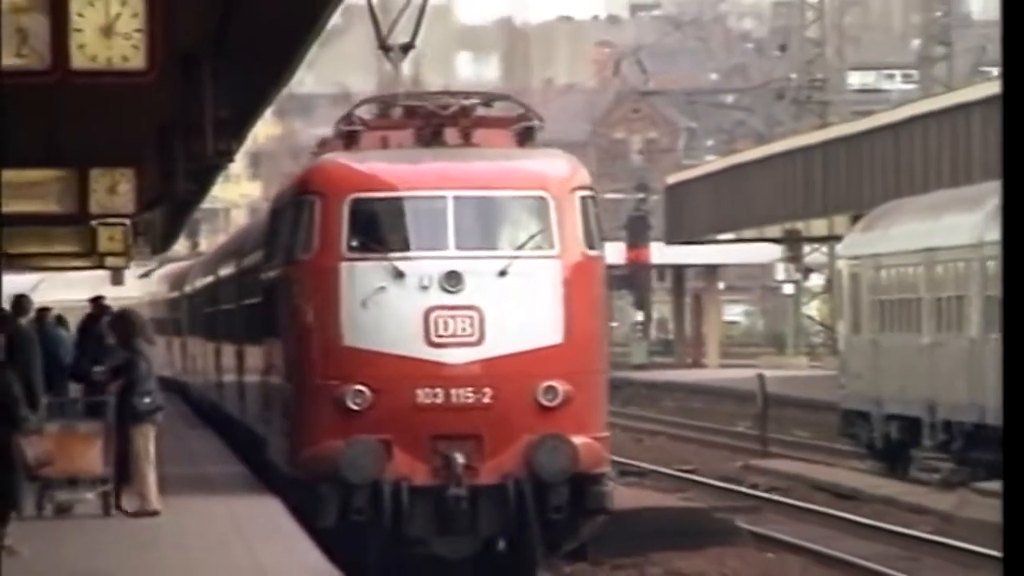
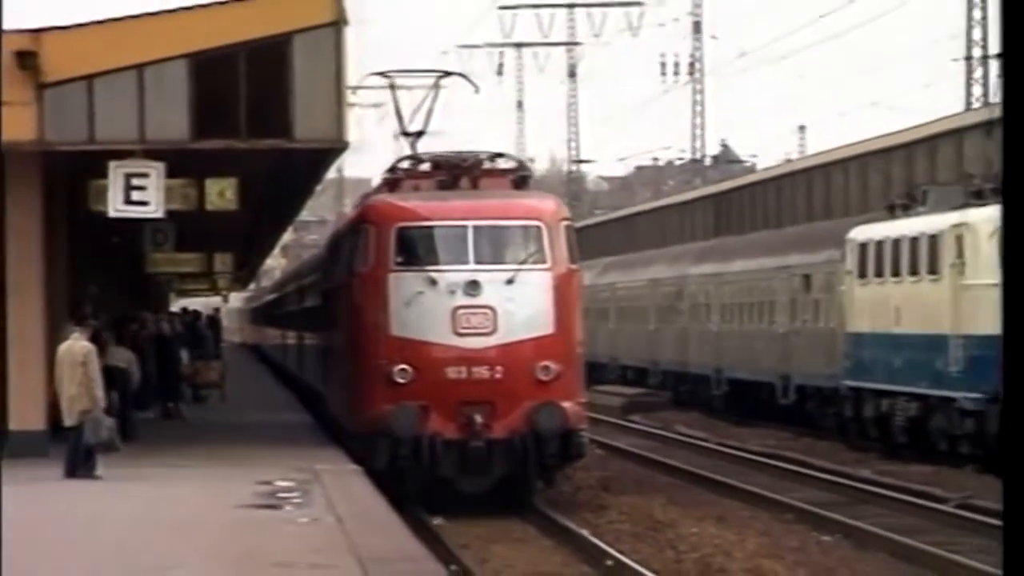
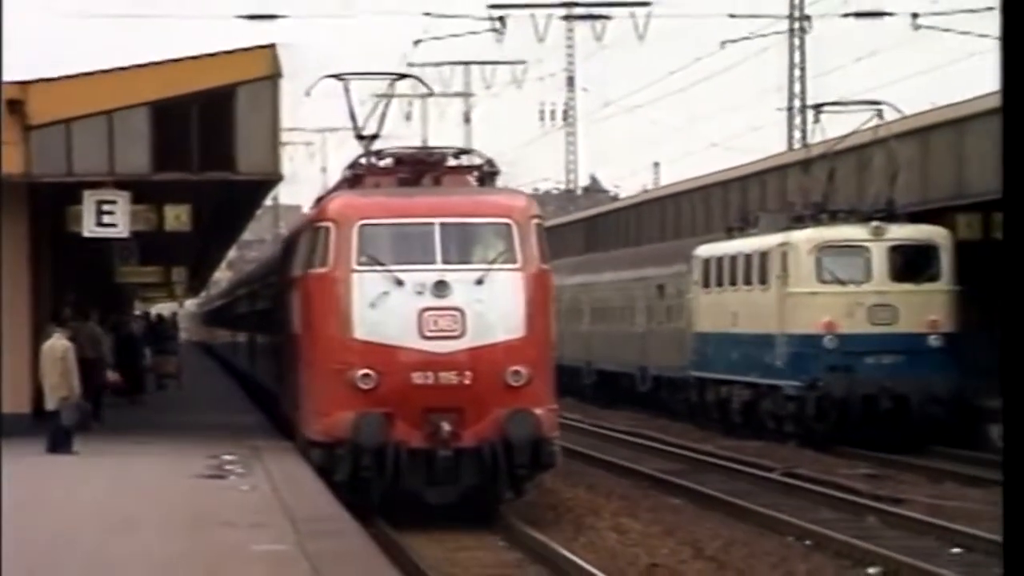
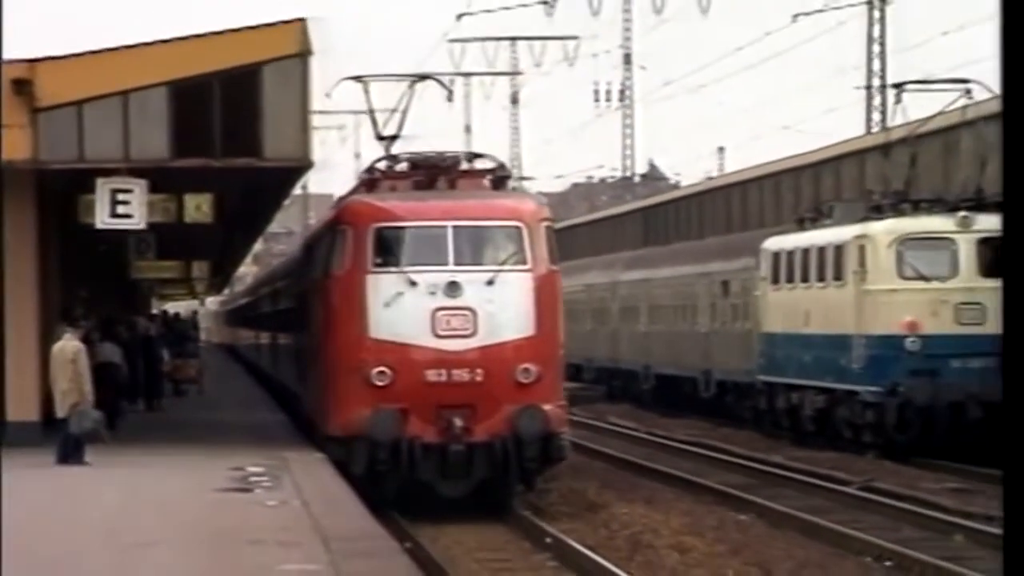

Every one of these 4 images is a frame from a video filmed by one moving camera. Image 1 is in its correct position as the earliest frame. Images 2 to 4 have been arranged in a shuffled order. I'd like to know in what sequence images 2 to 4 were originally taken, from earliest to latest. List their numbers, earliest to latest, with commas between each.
2, 4, 3
